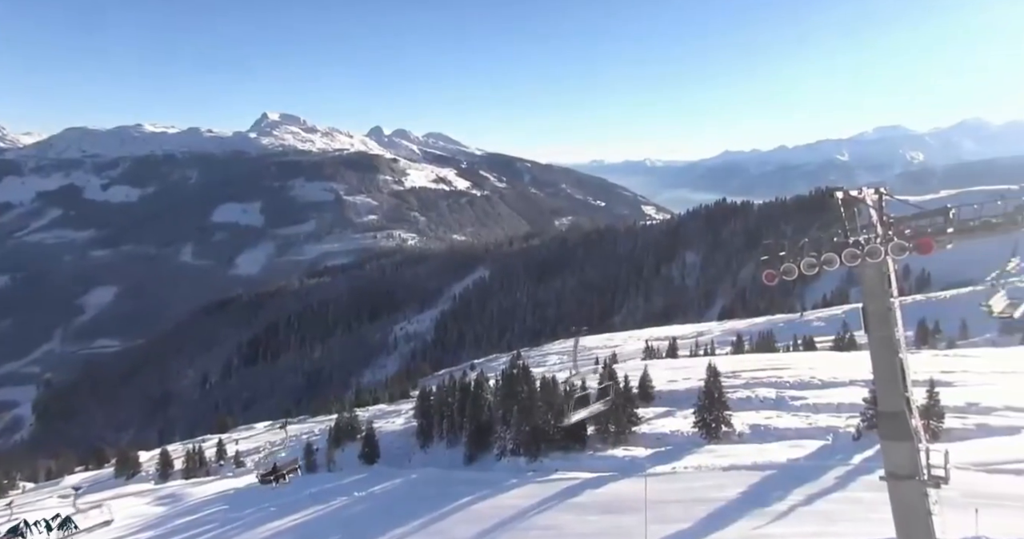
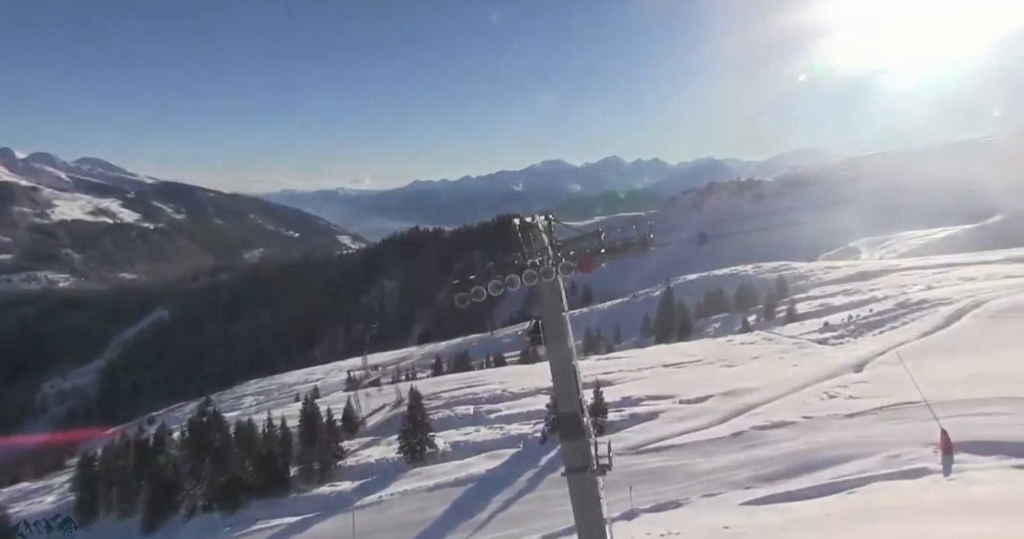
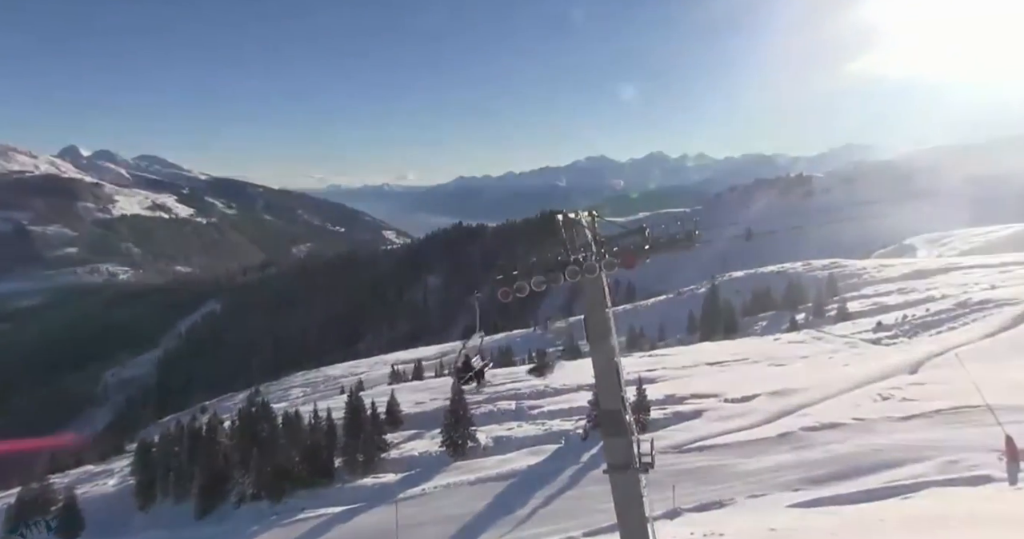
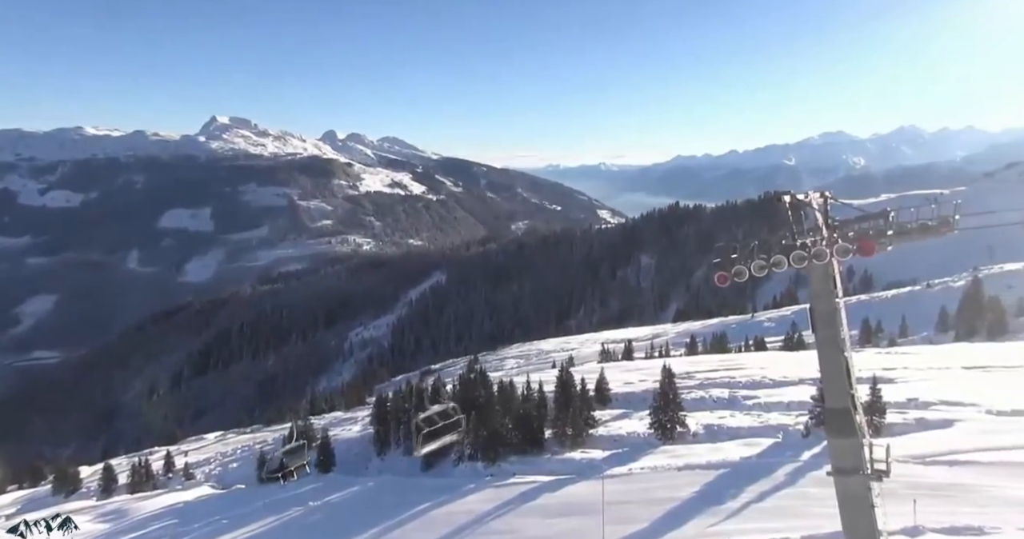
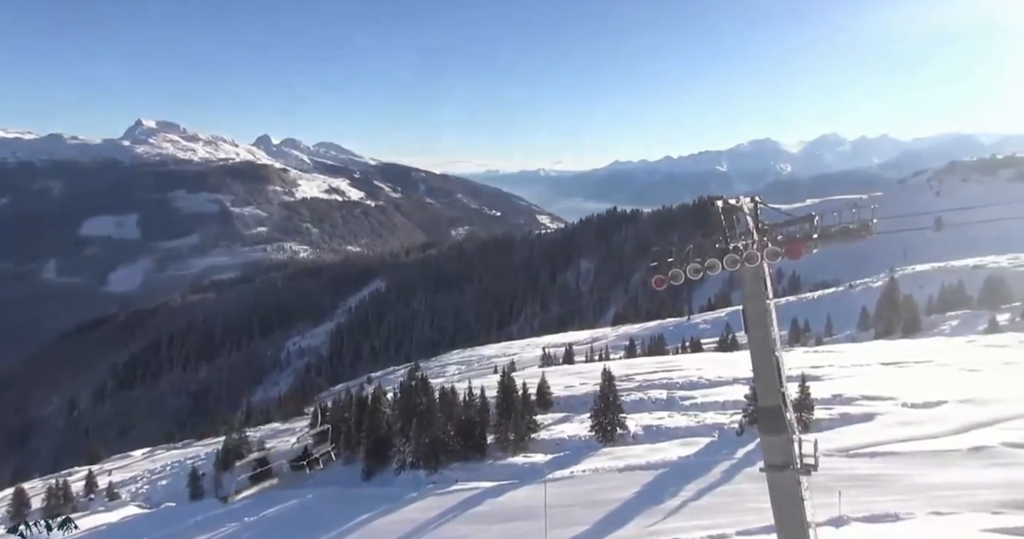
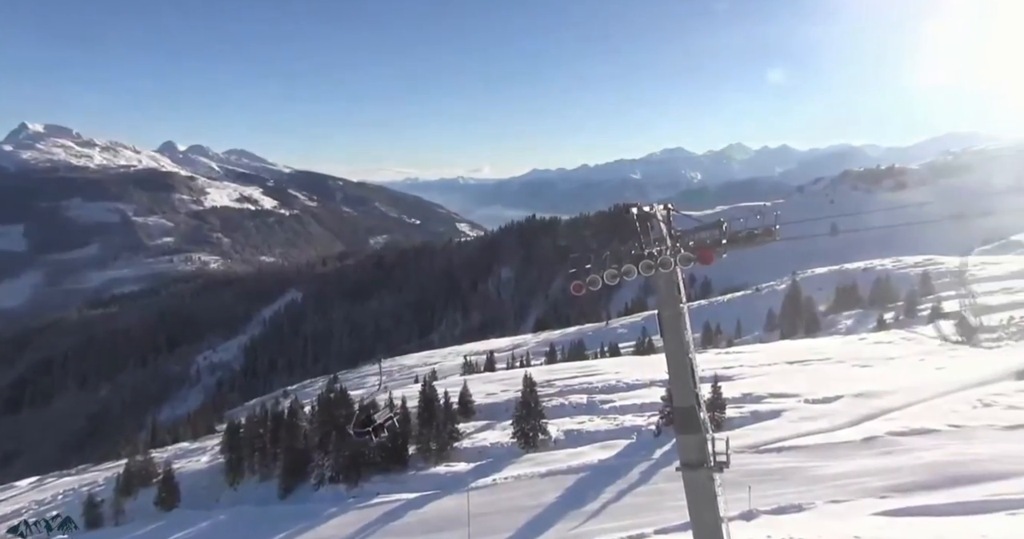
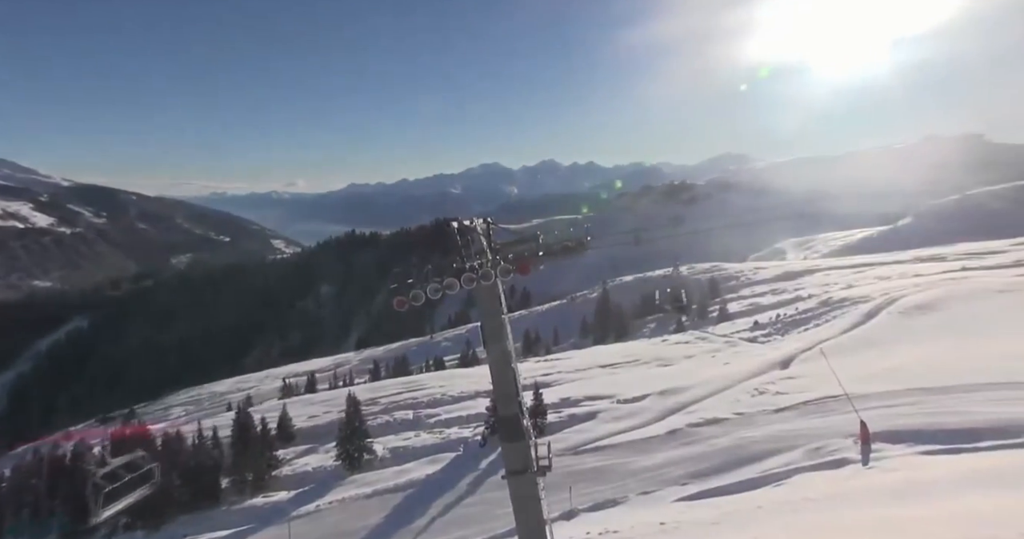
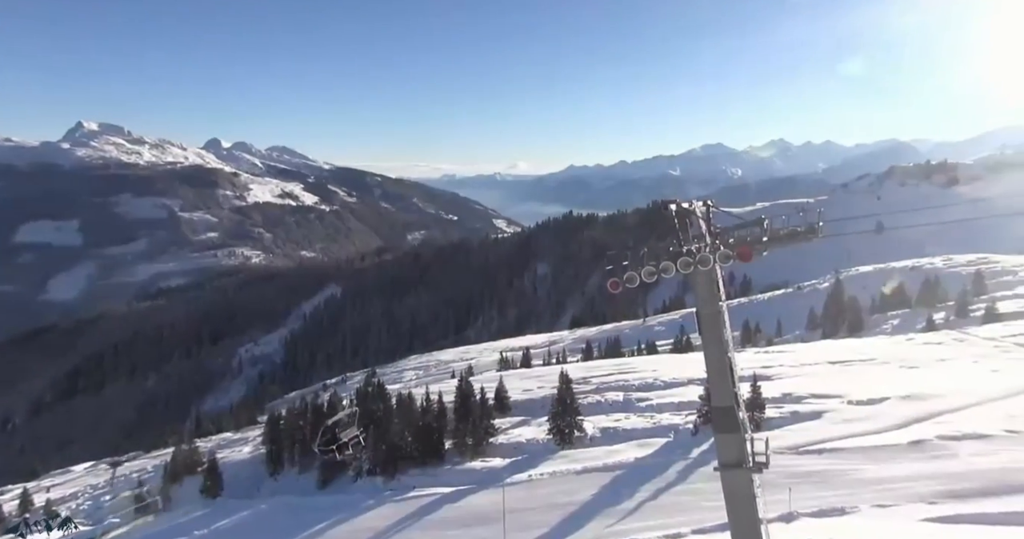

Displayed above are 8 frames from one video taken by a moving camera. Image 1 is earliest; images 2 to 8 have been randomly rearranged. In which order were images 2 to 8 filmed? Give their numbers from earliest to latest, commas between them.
4, 5, 8, 6, 3, 2, 7
